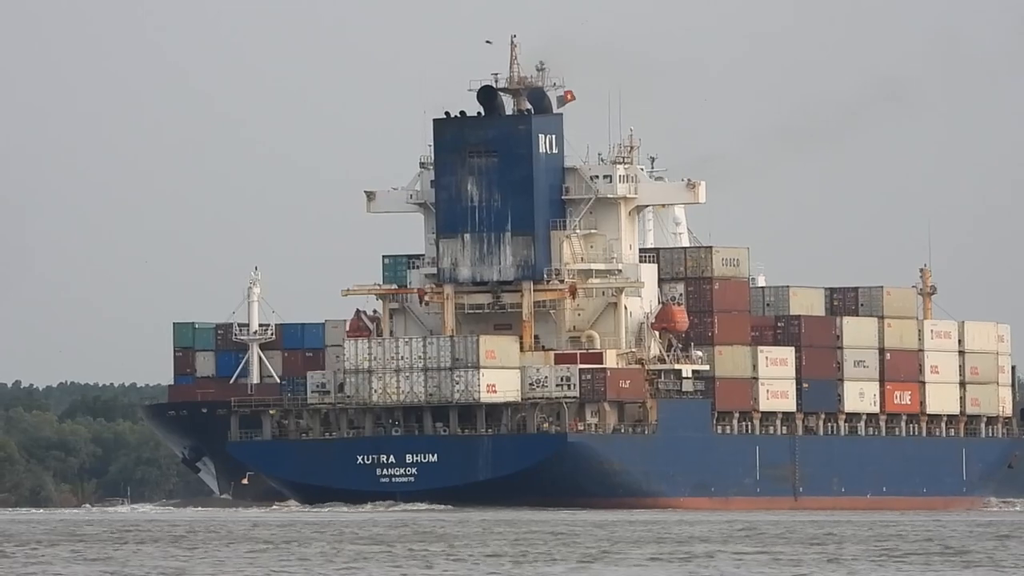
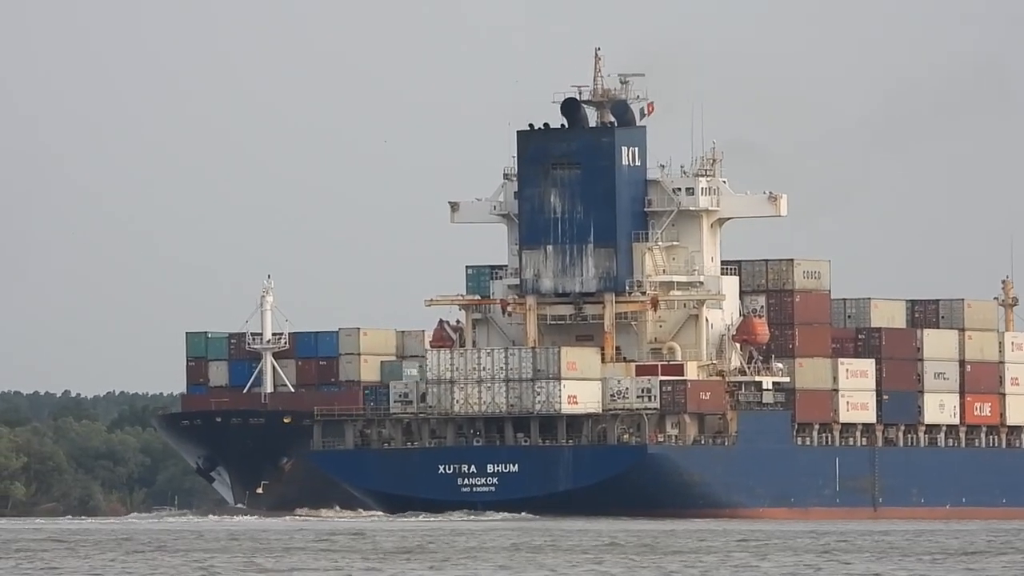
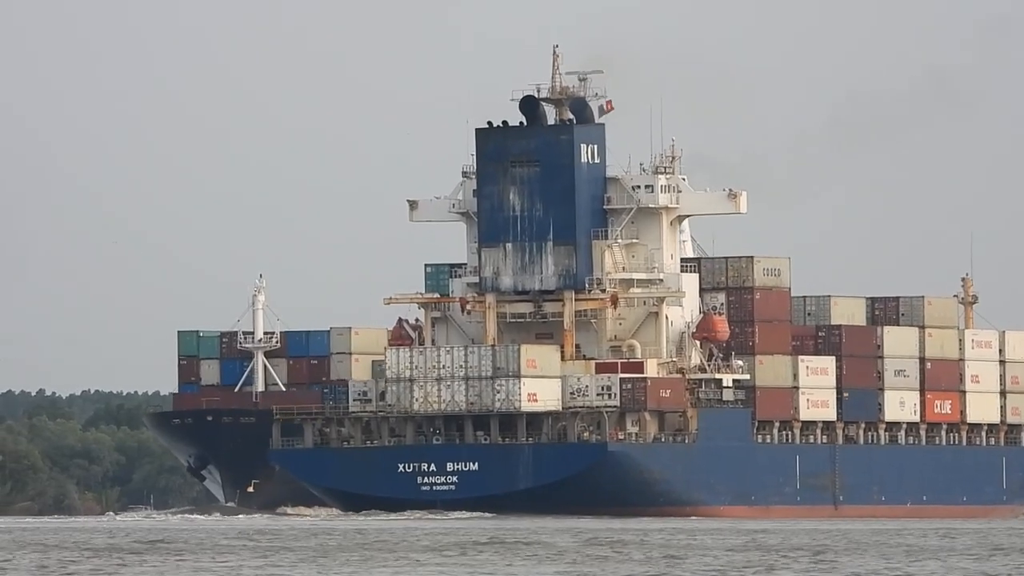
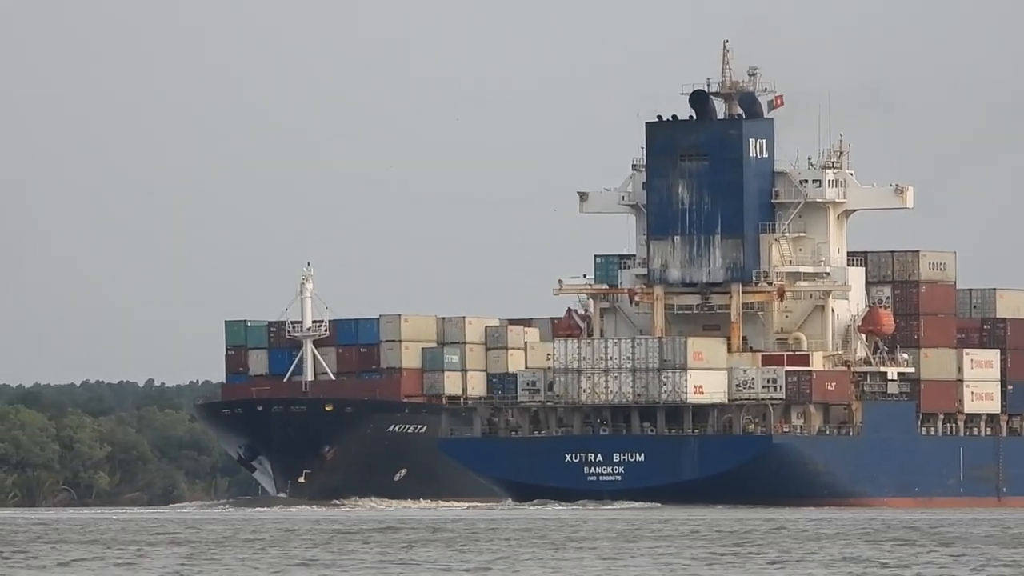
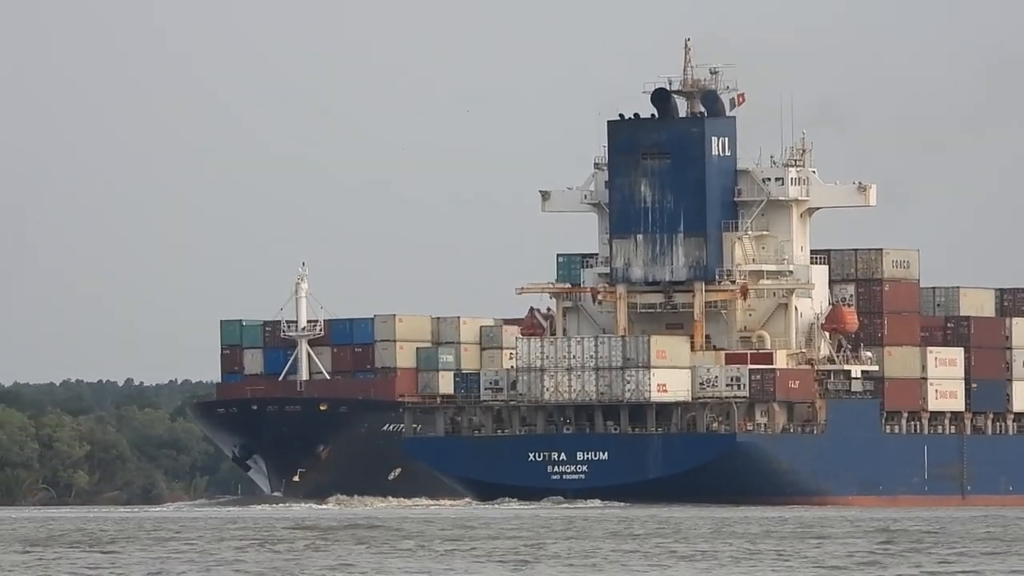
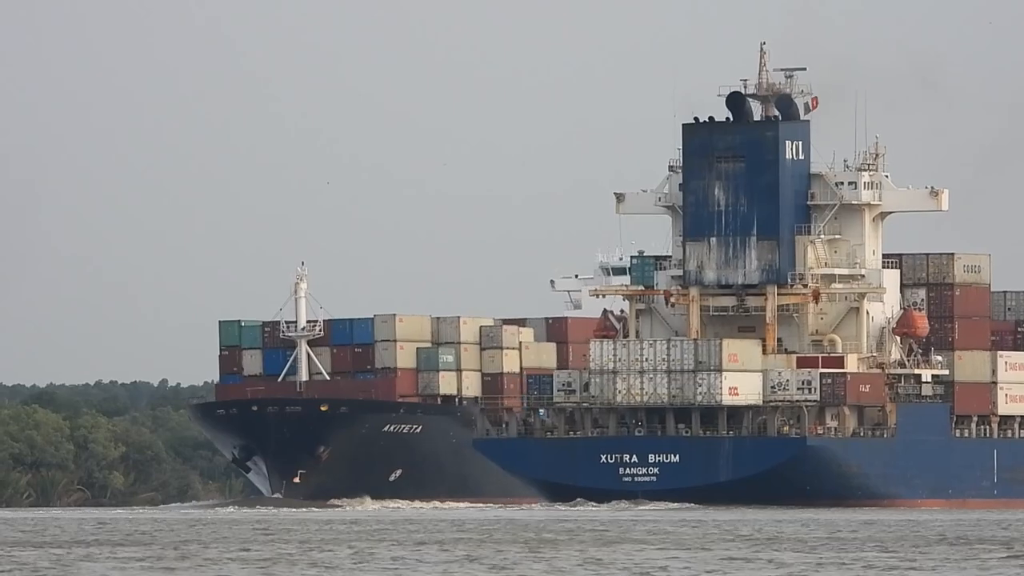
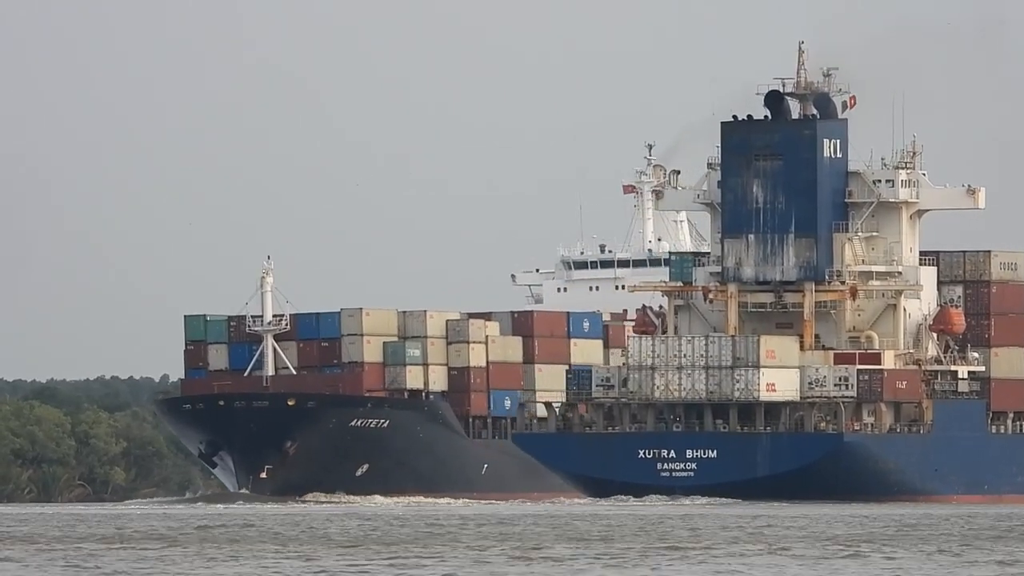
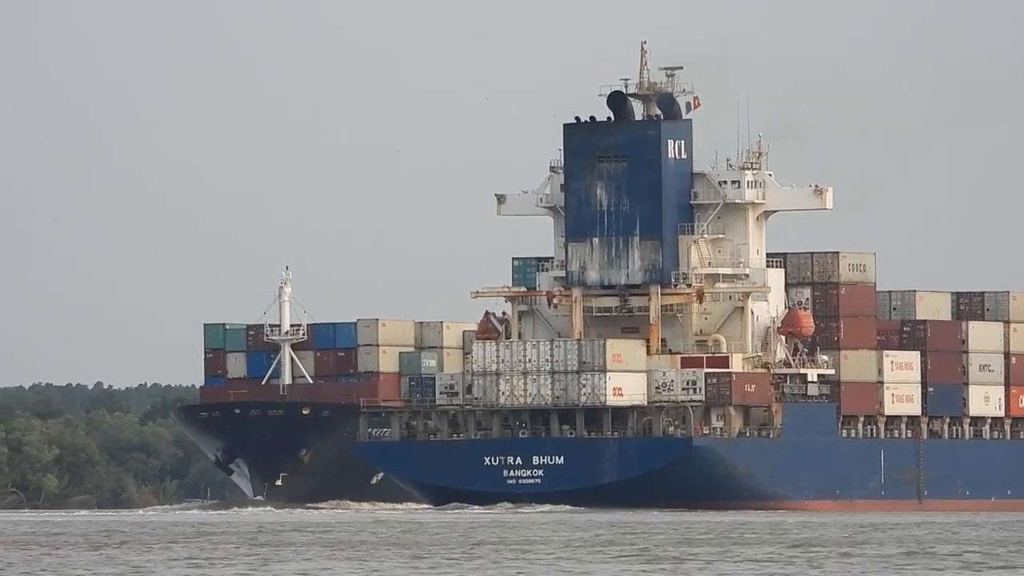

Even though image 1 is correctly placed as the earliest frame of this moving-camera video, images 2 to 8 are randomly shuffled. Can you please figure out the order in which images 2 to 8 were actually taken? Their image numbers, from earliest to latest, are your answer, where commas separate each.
3, 2, 8, 5, 4, 6, 7
